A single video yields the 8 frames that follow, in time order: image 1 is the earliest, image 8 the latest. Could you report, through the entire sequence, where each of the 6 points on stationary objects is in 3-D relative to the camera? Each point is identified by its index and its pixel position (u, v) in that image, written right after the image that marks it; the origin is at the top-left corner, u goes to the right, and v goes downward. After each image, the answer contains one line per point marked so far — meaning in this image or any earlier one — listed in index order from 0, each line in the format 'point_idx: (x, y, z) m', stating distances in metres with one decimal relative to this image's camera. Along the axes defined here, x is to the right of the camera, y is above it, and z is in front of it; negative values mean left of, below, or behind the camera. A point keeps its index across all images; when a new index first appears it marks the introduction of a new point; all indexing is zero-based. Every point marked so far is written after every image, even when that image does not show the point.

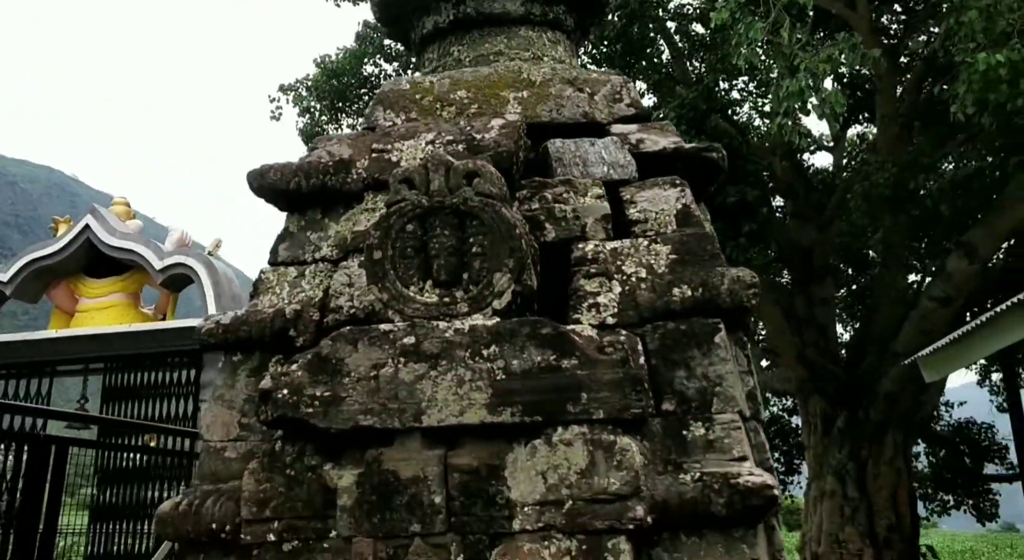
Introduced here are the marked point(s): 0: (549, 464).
0: (+0.1, -0.6, +2.6) m
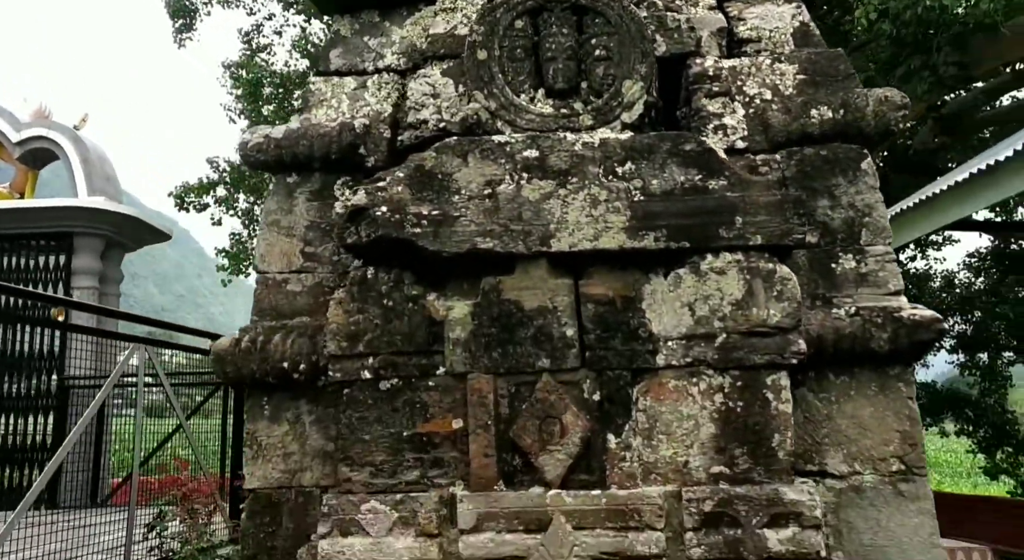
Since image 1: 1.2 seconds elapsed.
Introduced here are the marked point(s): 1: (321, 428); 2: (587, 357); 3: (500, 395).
0: (+0.6, 0.0, +2.3) m
1: (-0.7, -0.5, +2.6) m
2: (+0.2, -0.2, +2.3) m
3: (0.0, -0.4, +2.3) m
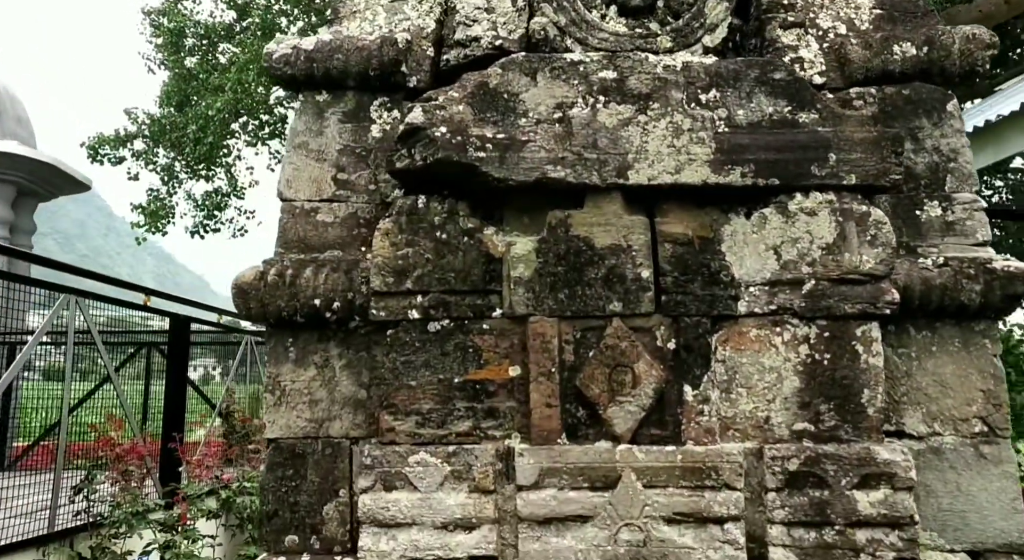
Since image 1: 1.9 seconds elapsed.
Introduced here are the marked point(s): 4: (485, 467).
0: (+0.8, +0.1, +2.1) m
1: (-0.5, -0.3, +2.4) m
2: (+0.4, -0.1, +2.1) m
3: (+0.1, -0.2, +2.1) m
4: (-0.1, -0.5, +2.1) m
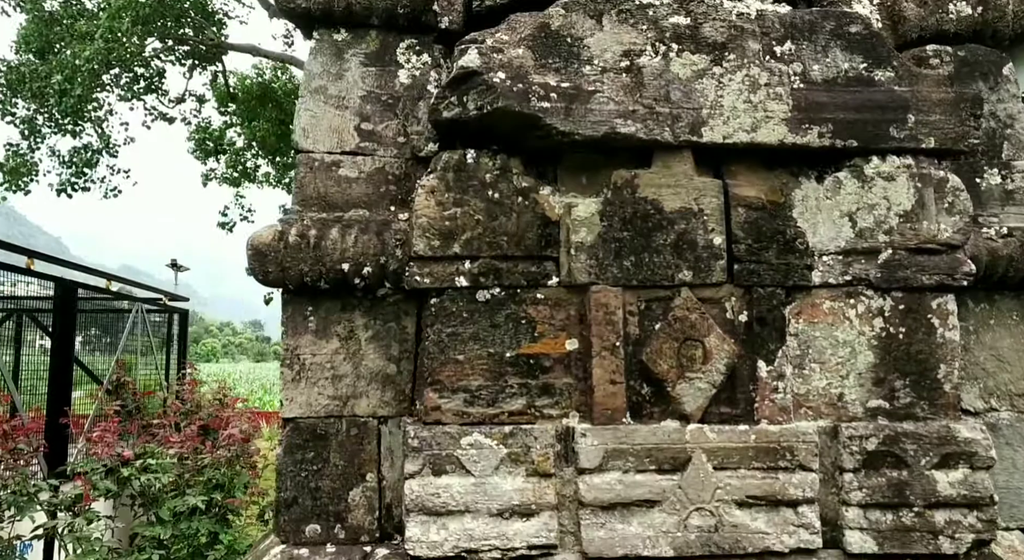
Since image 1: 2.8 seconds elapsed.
0: (+0.9, +0.2, +2.0) m
1: (-0.4, -0.2, +2.1) m
2: (+0.6, 0.0, +1.9) m
3: (+0.3, -0.1, +1.9) m
4: (+0.1, -0.4, +1.9) m
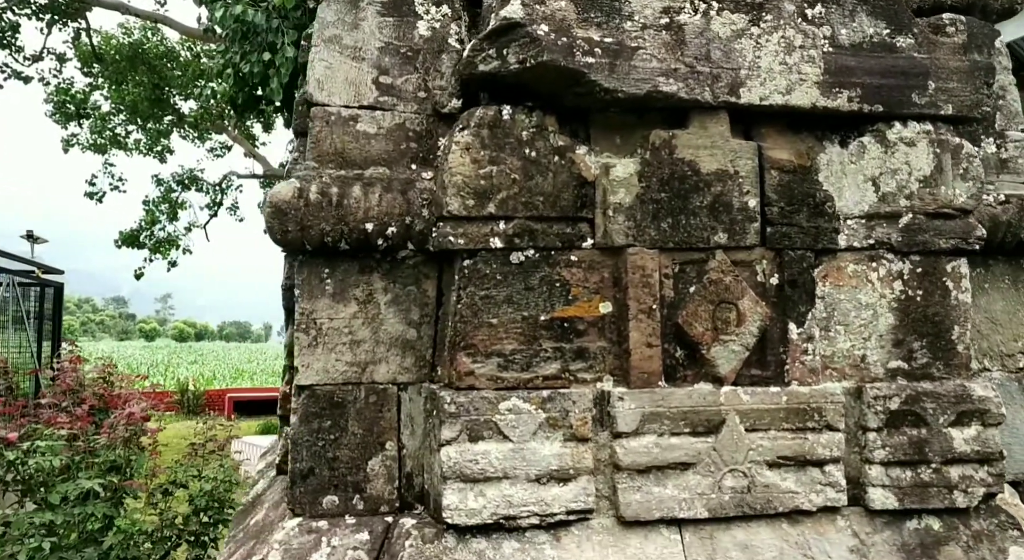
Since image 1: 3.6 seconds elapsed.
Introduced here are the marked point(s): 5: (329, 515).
0: (+1.0, +0.3, +2.0) m
1: (-0.3, -0.1, +2.0) m
2: (+0.7, +0.1, +1.9) m
3: (+0.4, 0.0, +1.9) m
4: (+0.2, -0.3, +1.9) m
5: (-0.5, -0.6, +2.0) m
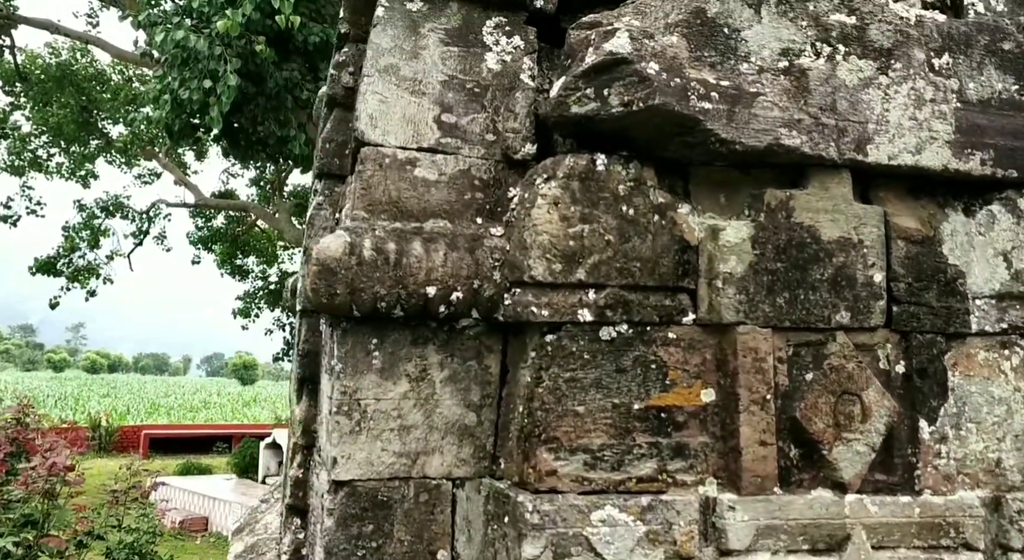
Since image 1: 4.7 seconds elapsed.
0: (+1.2, +0.1, +1.8) m
1: (-0.1, -0.3, +1.7) m
2: (+0.9, -0.1, +1.7) m
3: (+0.6, -0.2, +1.6) m
4: (+0.4, -0.5, +1.5) m
5: (-0.3, -0.8, +1.6) m
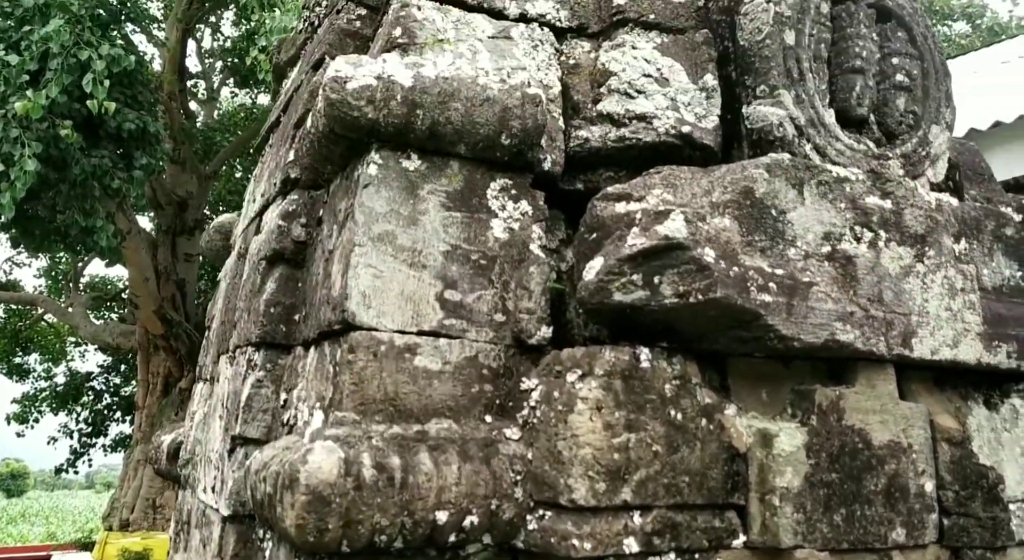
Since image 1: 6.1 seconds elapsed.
0: (+1.2, -0.4, +1.7) m
1: (-0.1, -0.6, +1.4) m
2: (+0.9, -0.5, +1.5) m
3: (+0.6, -0.6, +1.4) m
4: (+0.4, -0.9, +1.2) m
5: (-0.3, -1.2, +1.2) m
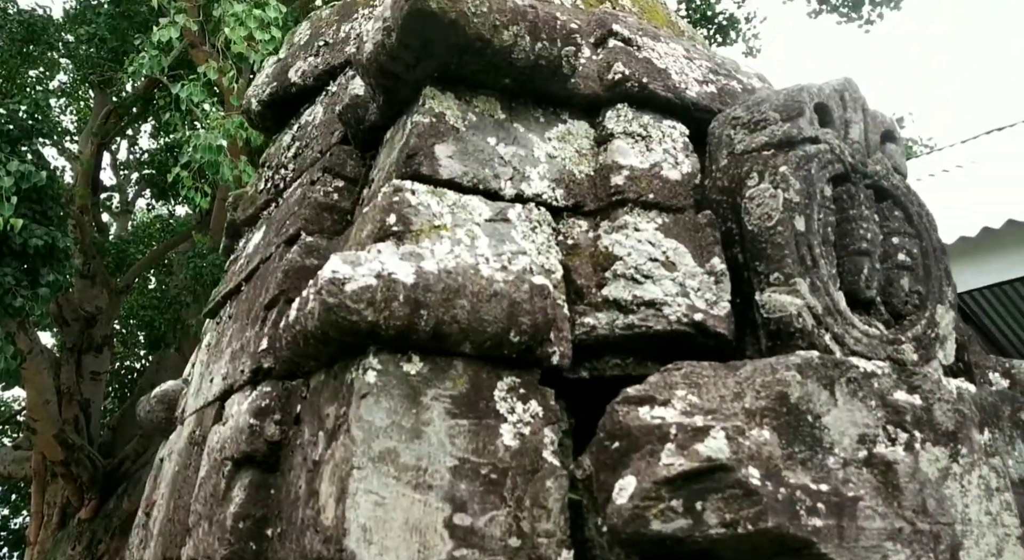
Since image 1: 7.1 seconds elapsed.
0: (+1.2, -0.8, +1.6) m
1: (0.0, -1.0, +1.1) m
2: (+0.9, -0.9, +1.4) m
3: (+0.7, -0.9, +1.2) m
4: (+0.5, -1.2, +1.0) m
5: (-0.2, -1.5, +0.8) m
